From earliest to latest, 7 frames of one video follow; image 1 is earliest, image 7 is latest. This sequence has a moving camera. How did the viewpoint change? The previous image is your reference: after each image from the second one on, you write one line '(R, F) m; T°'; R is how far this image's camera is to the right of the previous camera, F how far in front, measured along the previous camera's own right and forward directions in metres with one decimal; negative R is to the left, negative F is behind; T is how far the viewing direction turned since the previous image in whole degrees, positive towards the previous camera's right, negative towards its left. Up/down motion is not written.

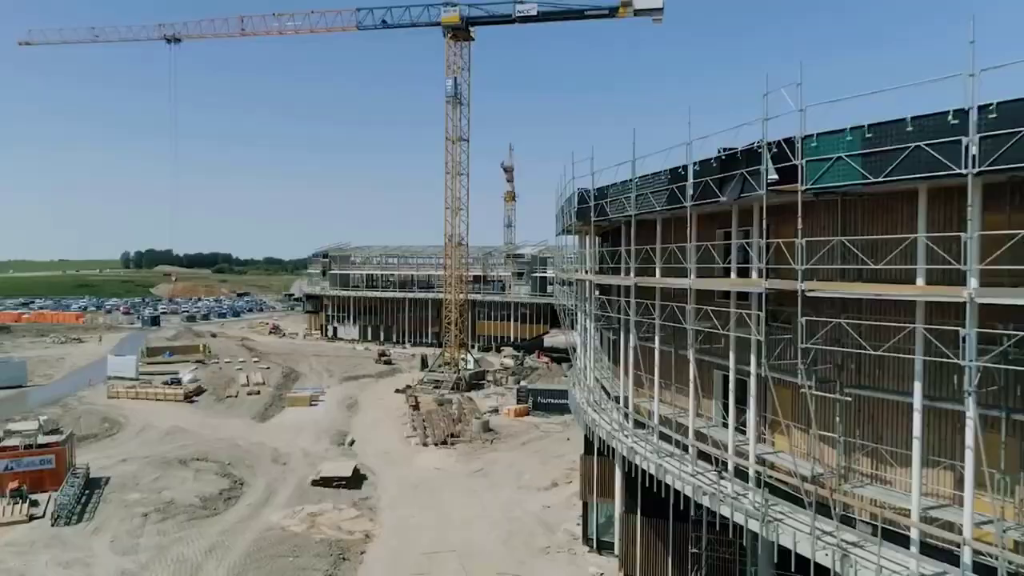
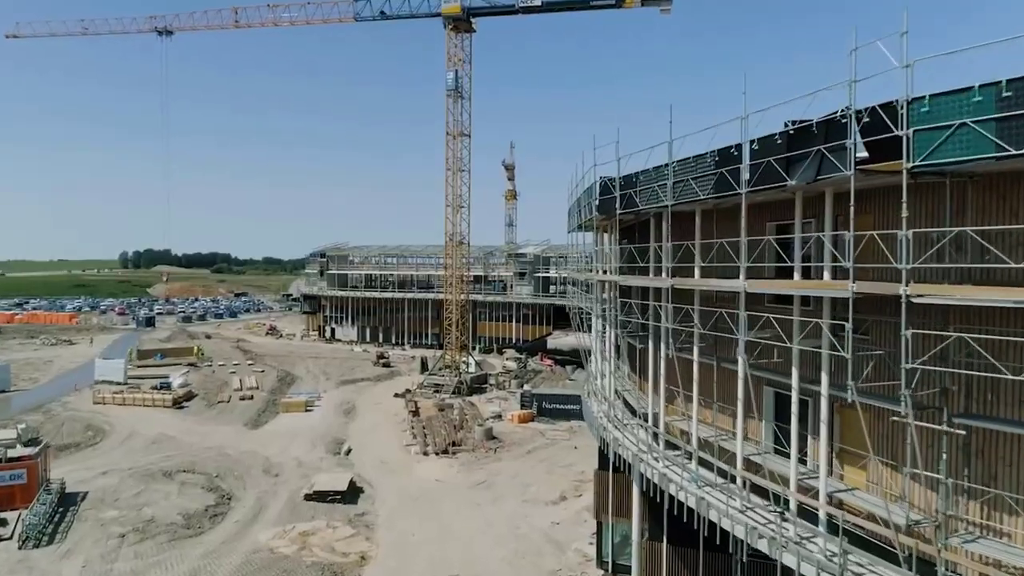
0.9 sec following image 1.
(-0.2, +2.1) m; 0°
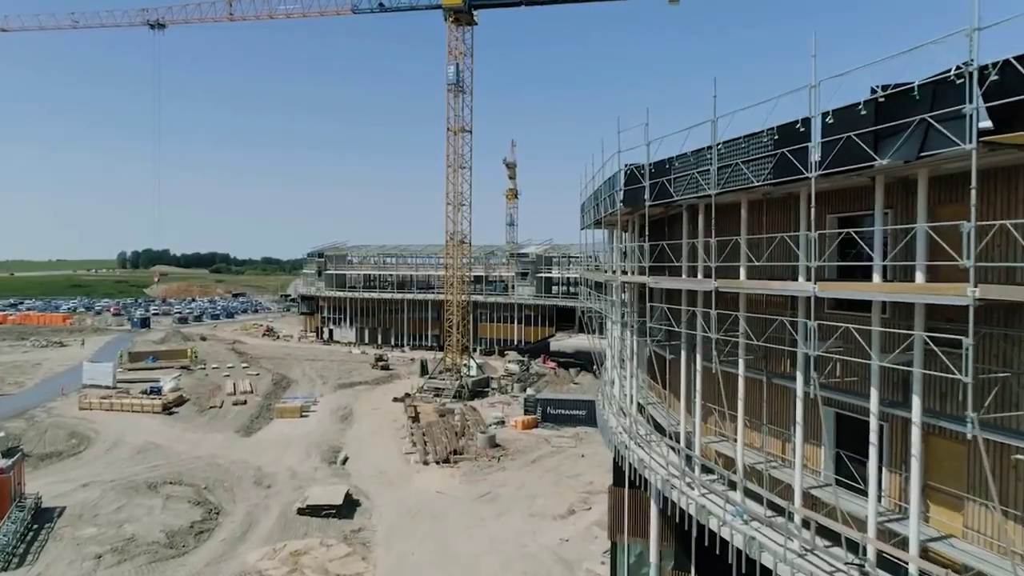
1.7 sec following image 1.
(-0.2, +1.8) m; 0°
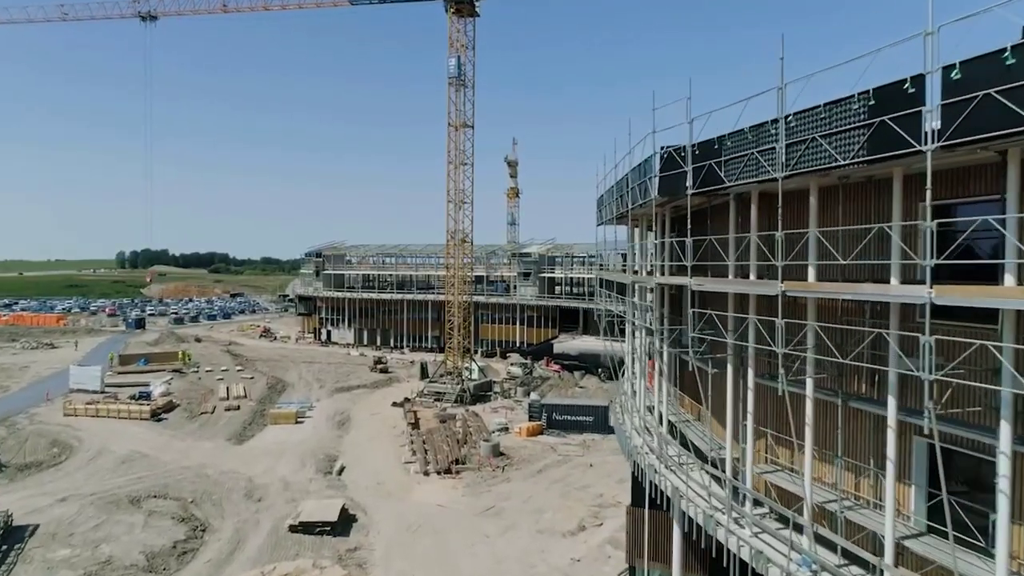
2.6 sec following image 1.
(-0.2, +1.9) m; 0°
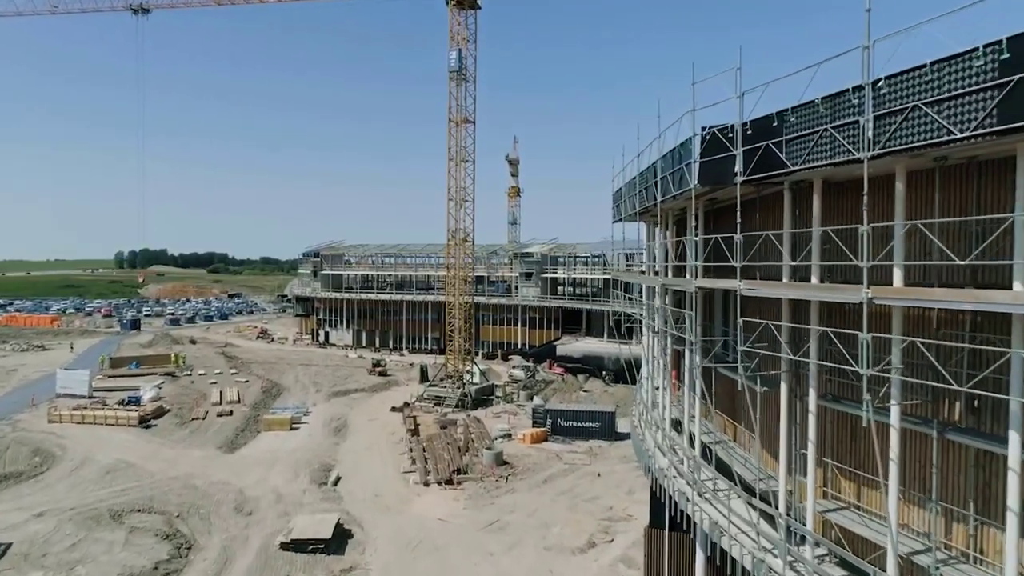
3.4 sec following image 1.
(-0.2, +1.7) m; 0°
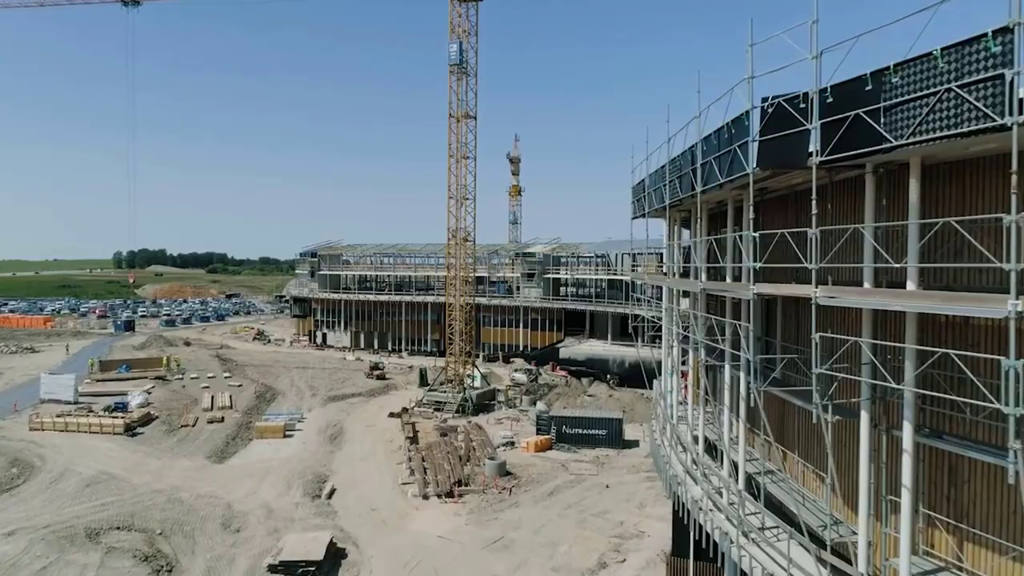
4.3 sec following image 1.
(-0.2, +1.8) m; 0°
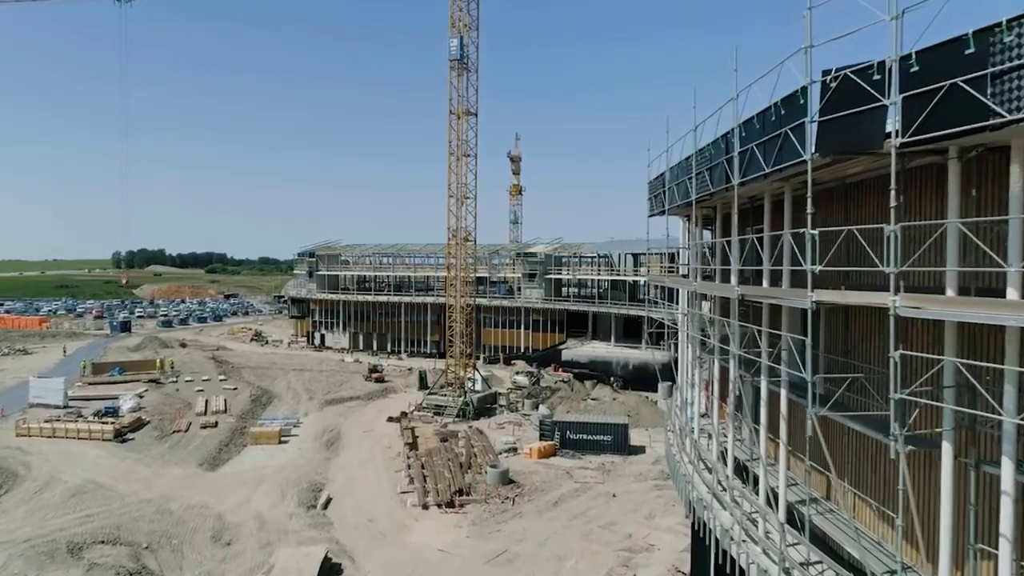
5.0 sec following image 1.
(-0.1, +1.2) m; 0°
